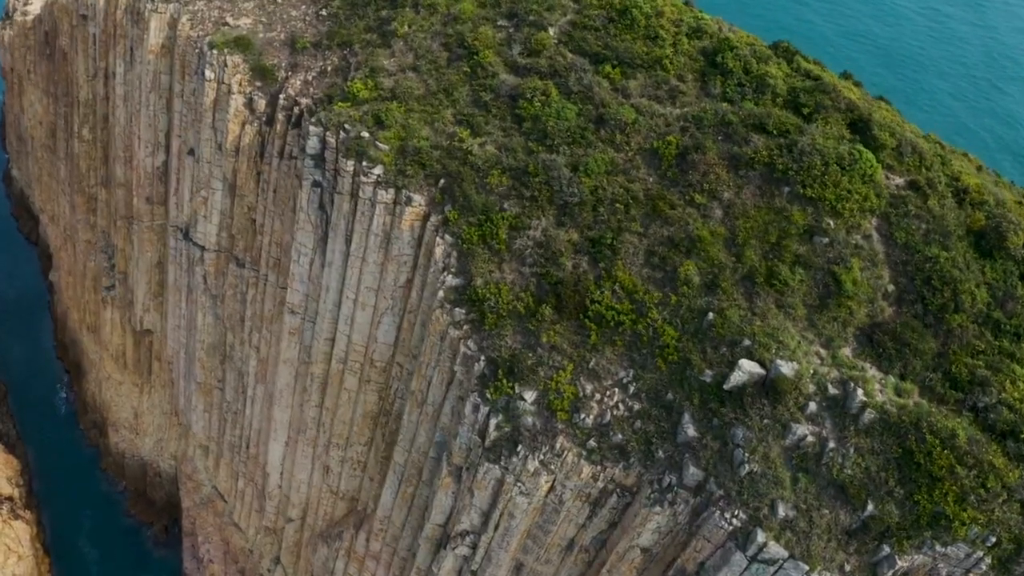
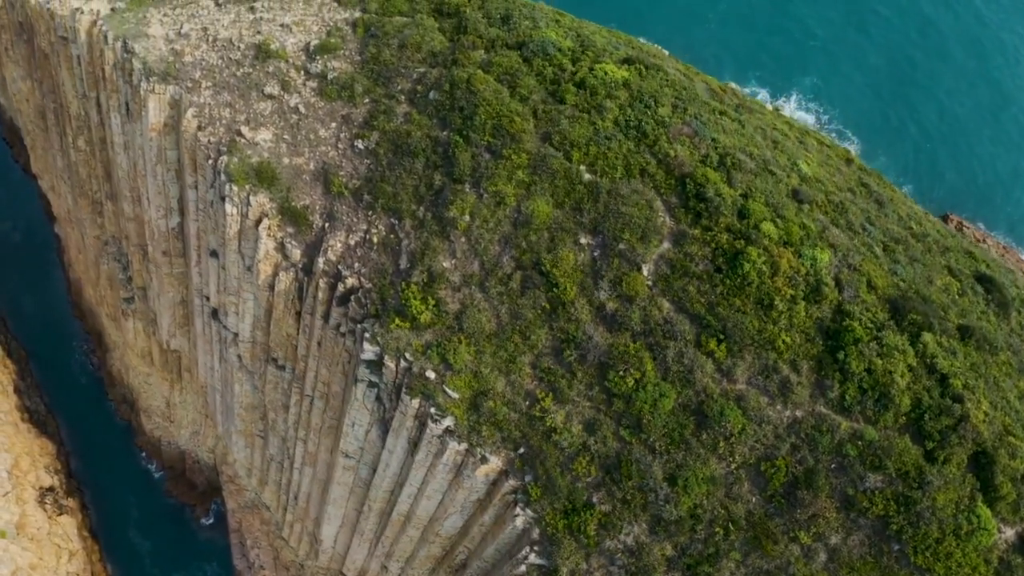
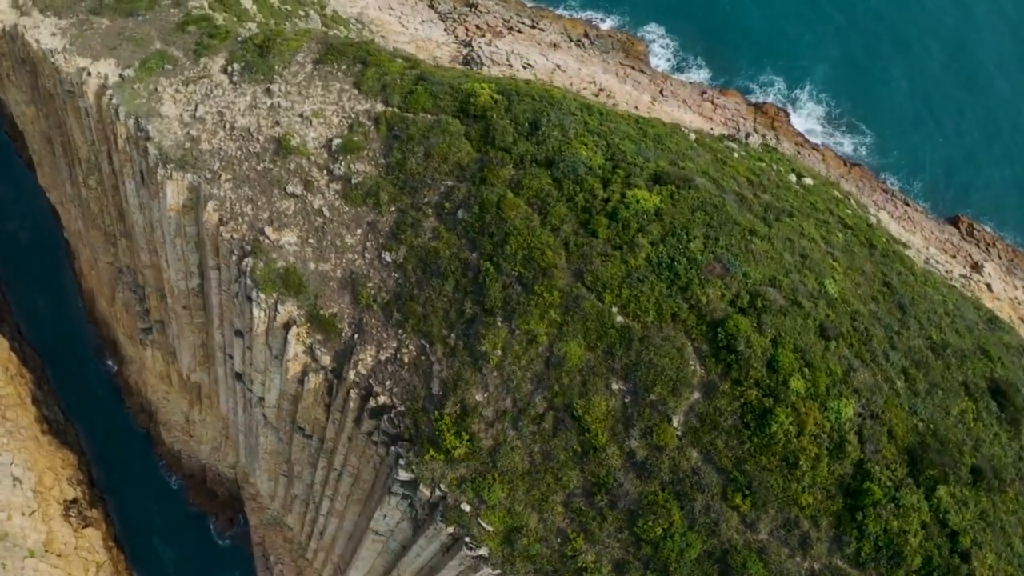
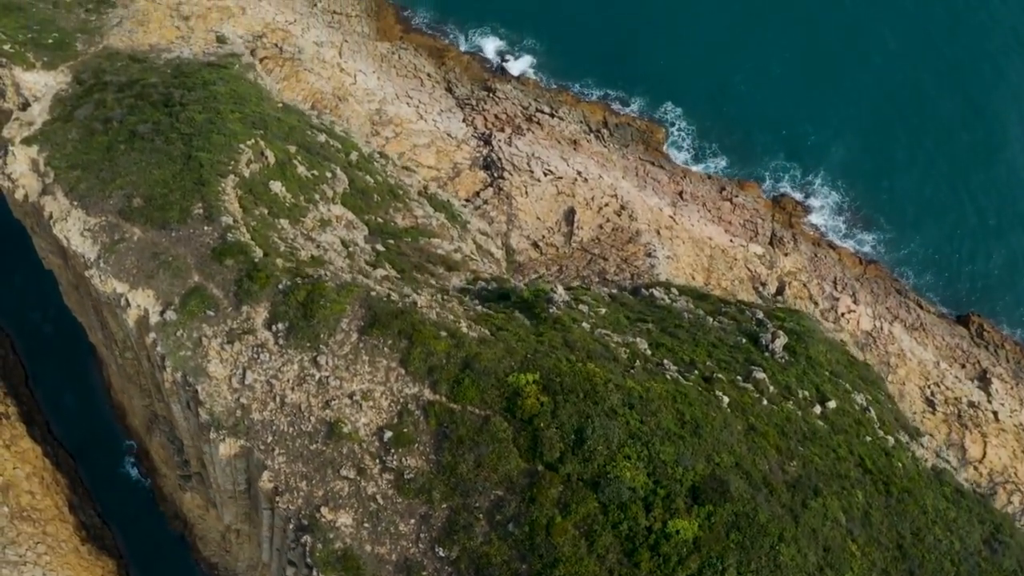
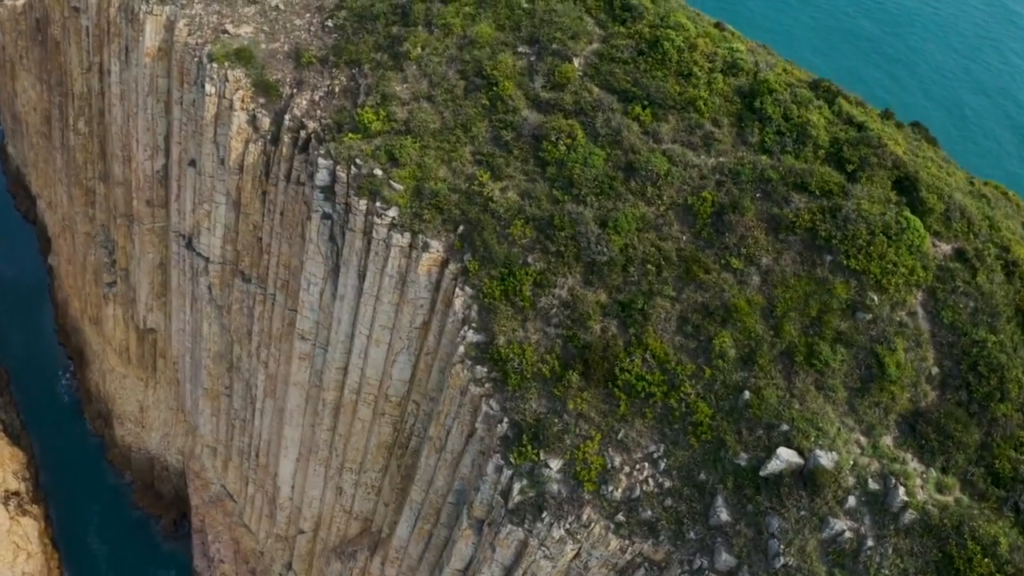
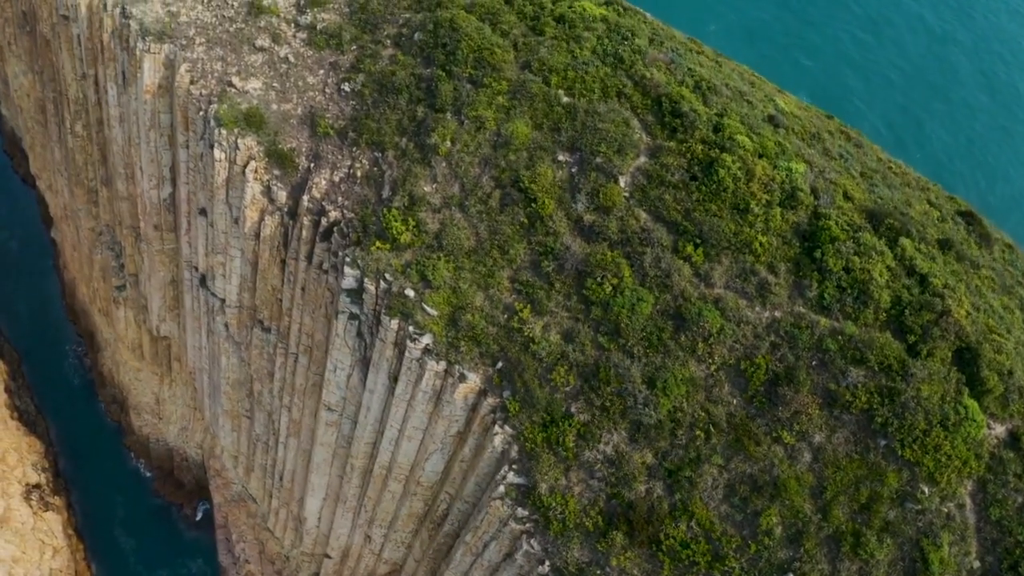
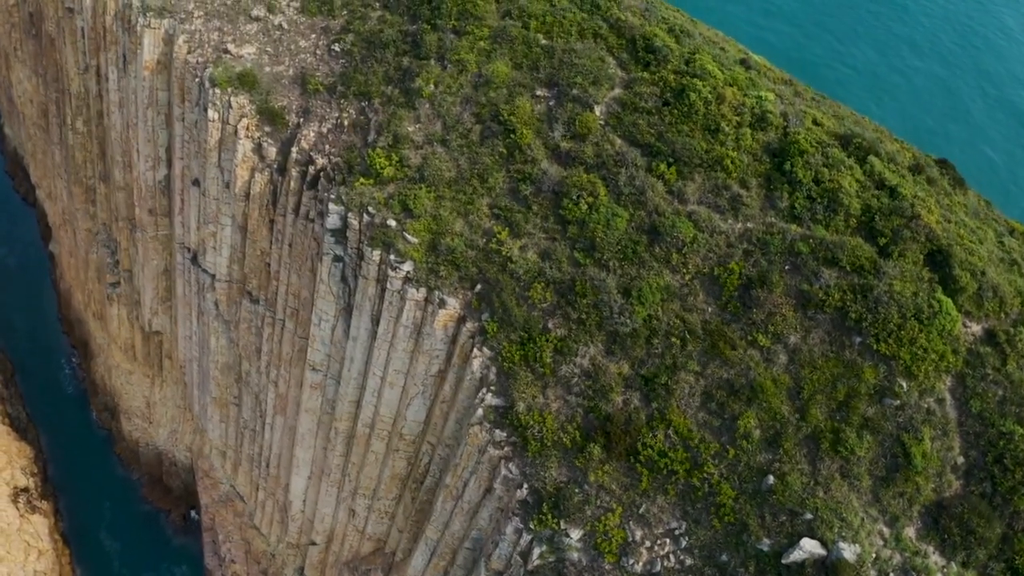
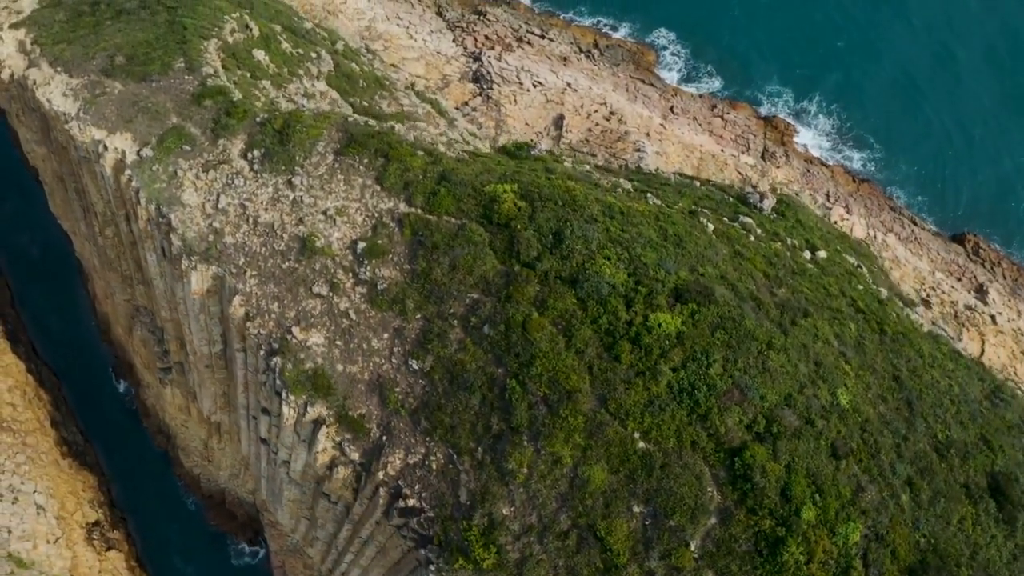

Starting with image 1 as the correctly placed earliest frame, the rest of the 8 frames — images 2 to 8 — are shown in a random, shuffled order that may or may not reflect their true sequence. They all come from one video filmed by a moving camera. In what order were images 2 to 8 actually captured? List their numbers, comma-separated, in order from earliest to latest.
5, 7, 6, 2, 3, 8, 4
